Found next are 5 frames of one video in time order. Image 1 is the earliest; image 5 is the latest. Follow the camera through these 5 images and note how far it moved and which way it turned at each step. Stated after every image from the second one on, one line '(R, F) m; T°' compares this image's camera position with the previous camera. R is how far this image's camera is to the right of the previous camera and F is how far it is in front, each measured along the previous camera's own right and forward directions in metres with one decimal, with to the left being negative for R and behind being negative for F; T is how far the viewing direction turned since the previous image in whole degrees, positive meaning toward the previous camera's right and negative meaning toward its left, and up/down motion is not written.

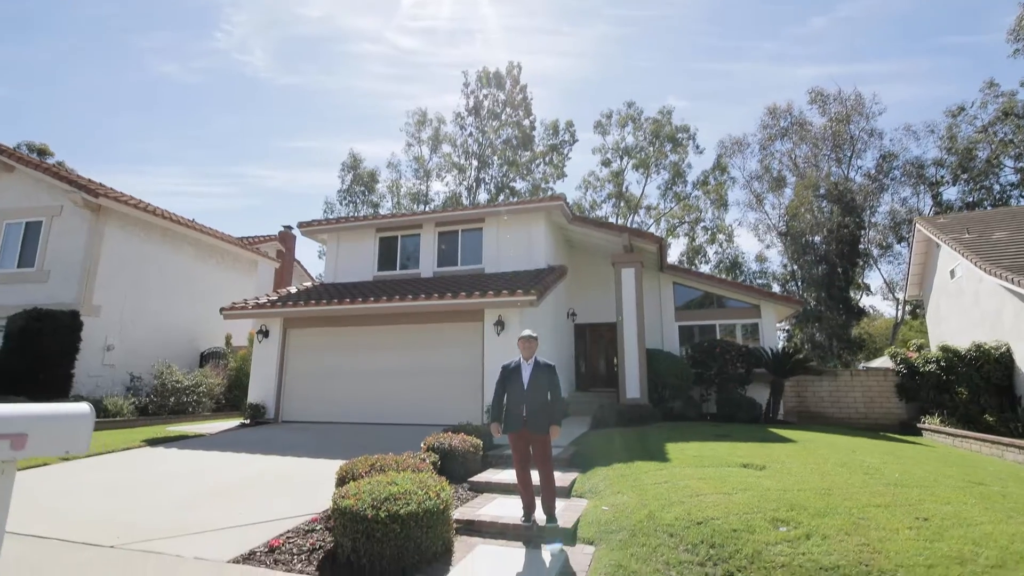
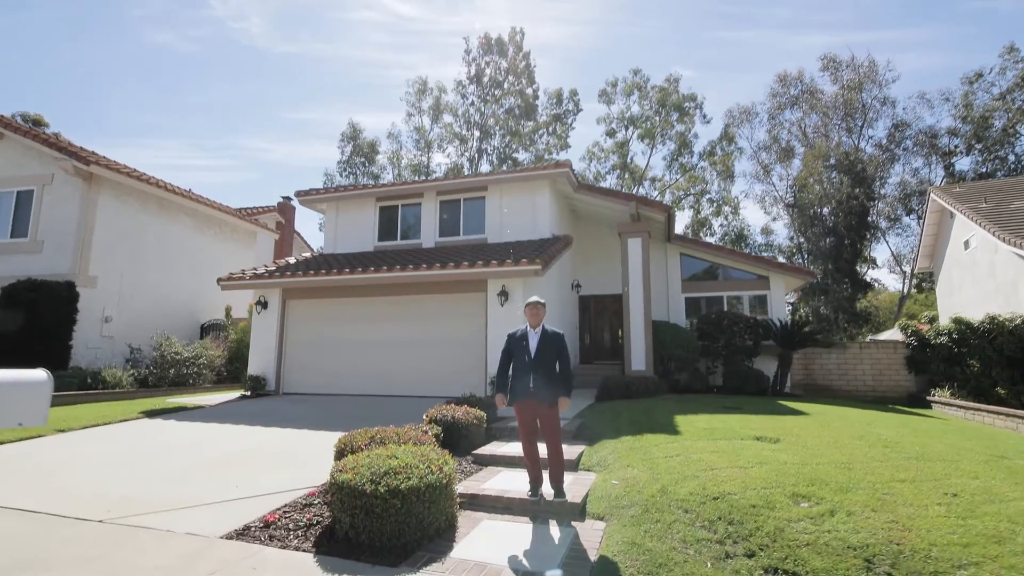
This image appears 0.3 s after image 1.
(0.0, +0.3) m; 0°
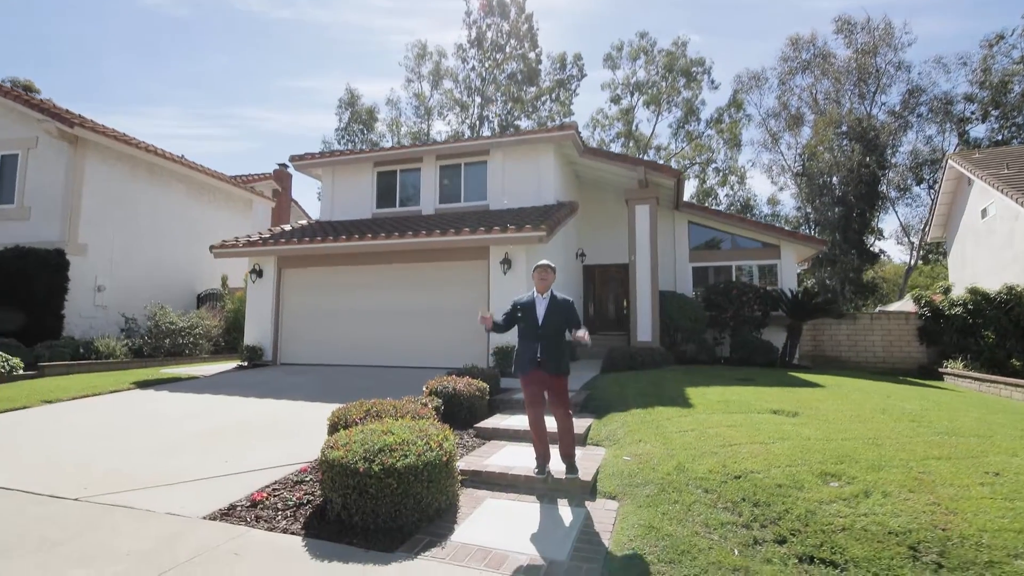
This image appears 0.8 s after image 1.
(0.0, +0.4) m; 0°
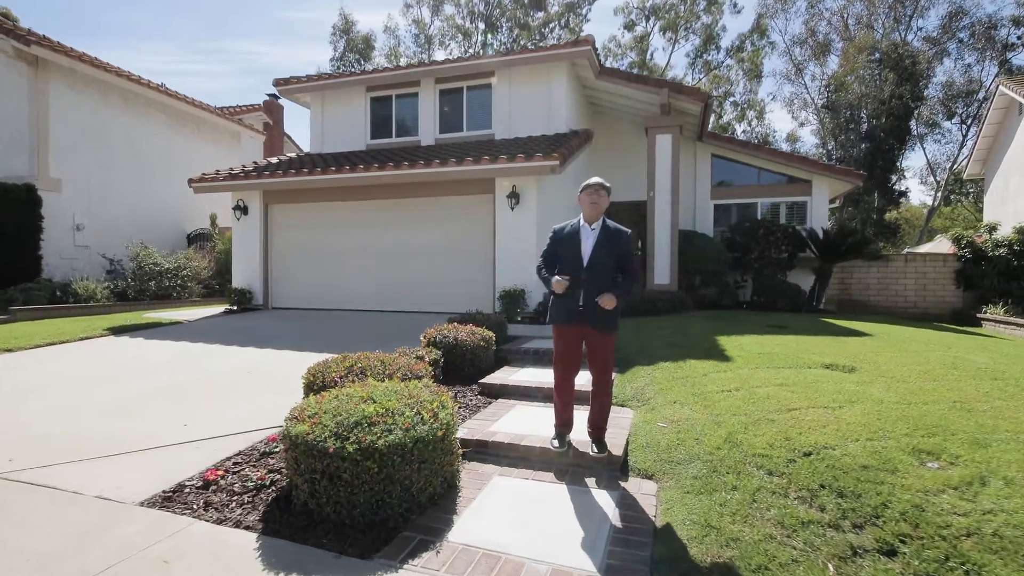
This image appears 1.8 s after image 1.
(-0.1, +0.9) m; -1°
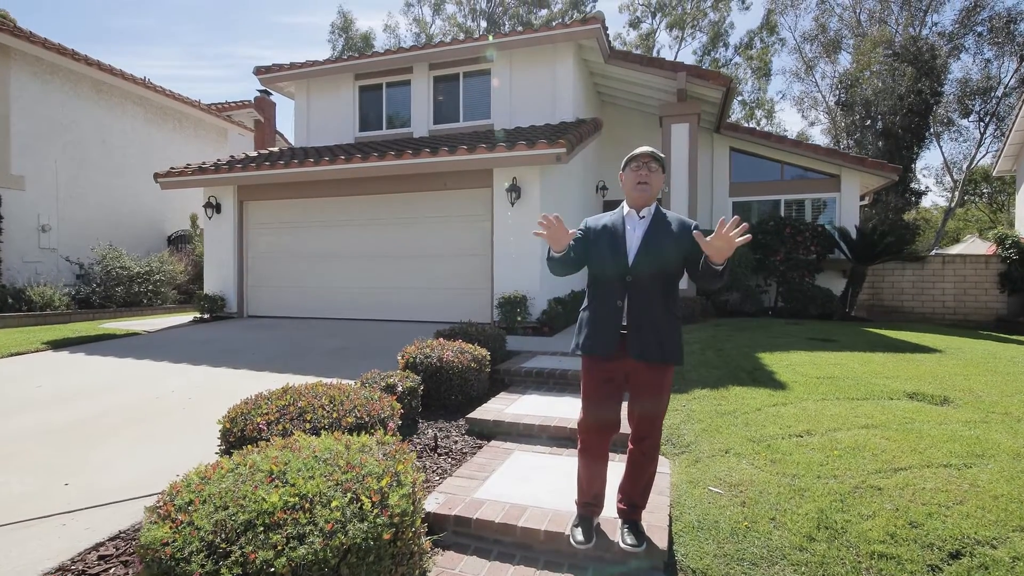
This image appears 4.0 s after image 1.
(+0.1, +1.1) m; 0°
